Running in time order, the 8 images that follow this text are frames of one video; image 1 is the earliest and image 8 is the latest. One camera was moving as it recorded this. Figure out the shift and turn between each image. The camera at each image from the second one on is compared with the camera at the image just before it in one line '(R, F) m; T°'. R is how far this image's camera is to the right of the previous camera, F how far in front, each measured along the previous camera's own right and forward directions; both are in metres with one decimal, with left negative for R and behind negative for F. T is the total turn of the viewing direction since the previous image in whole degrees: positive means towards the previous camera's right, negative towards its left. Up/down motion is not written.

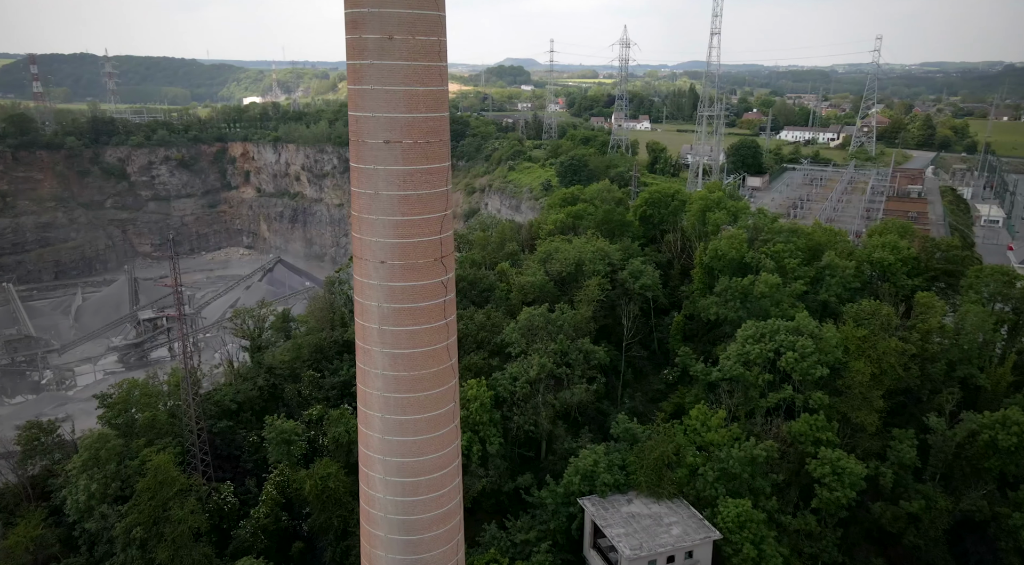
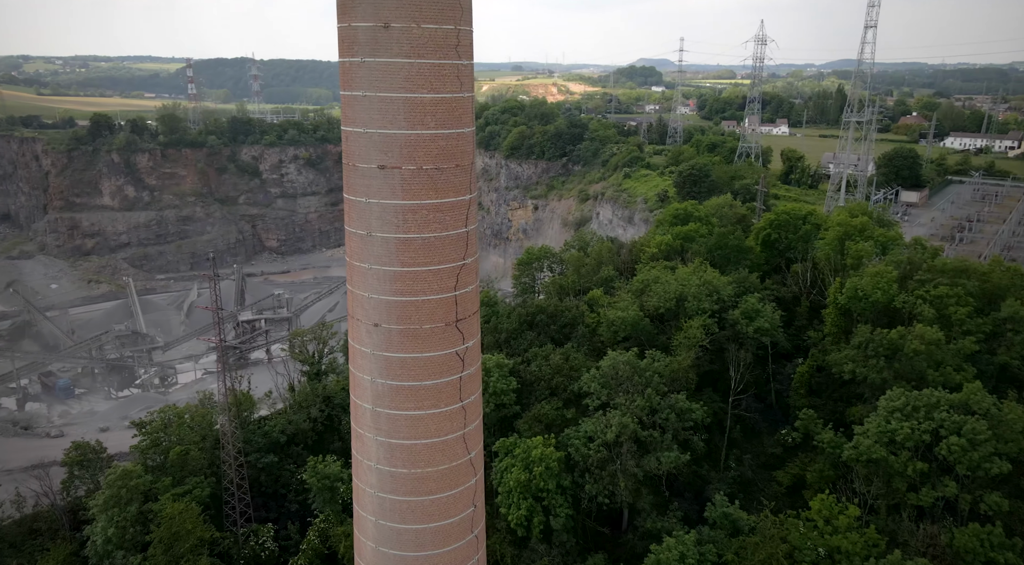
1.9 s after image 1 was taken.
(+1.6, +5.4) m; -10°
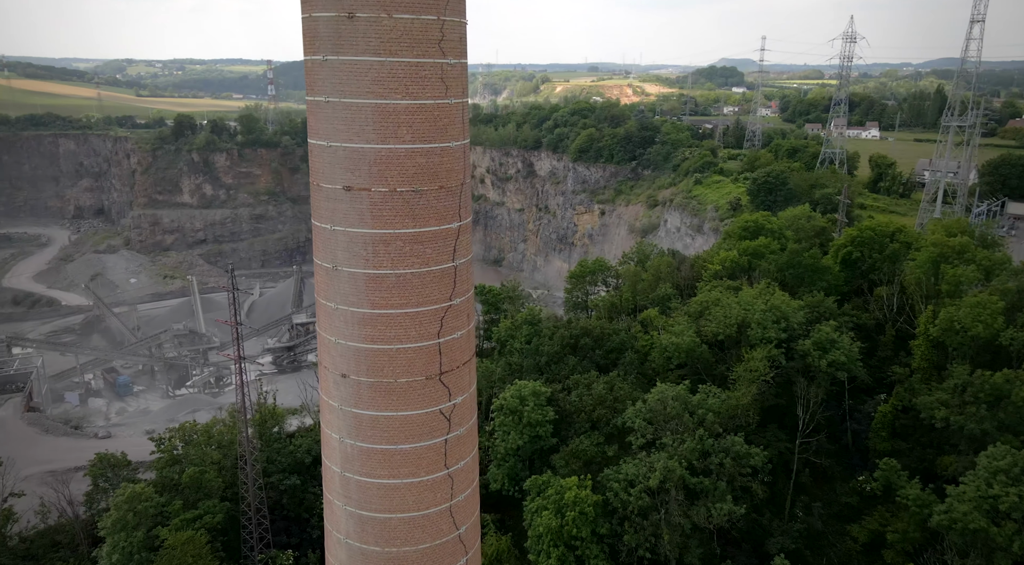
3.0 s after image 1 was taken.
(+1.2, +2.8) m; -6°
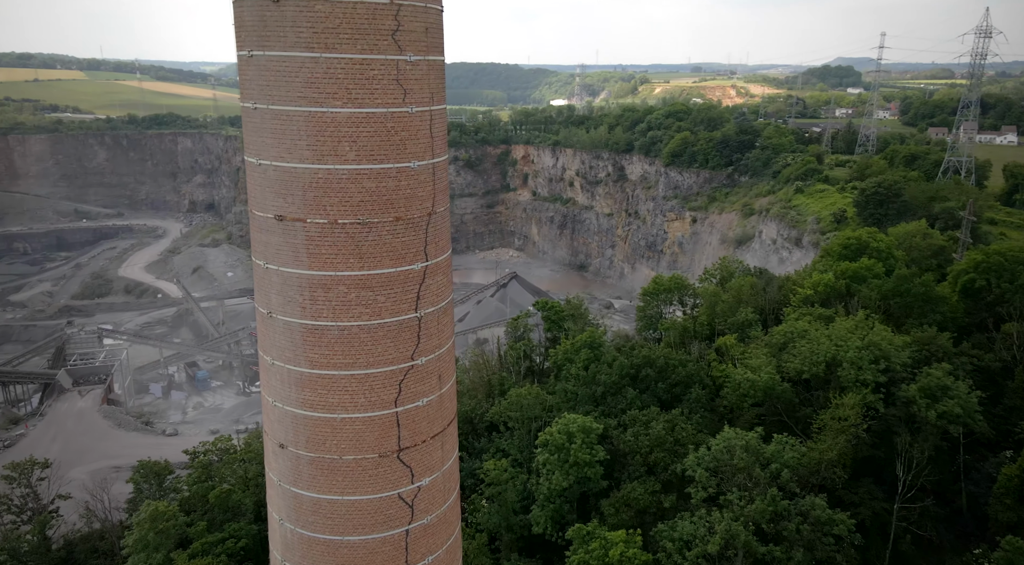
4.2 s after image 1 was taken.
(+1.5, +2.9) m; -7°
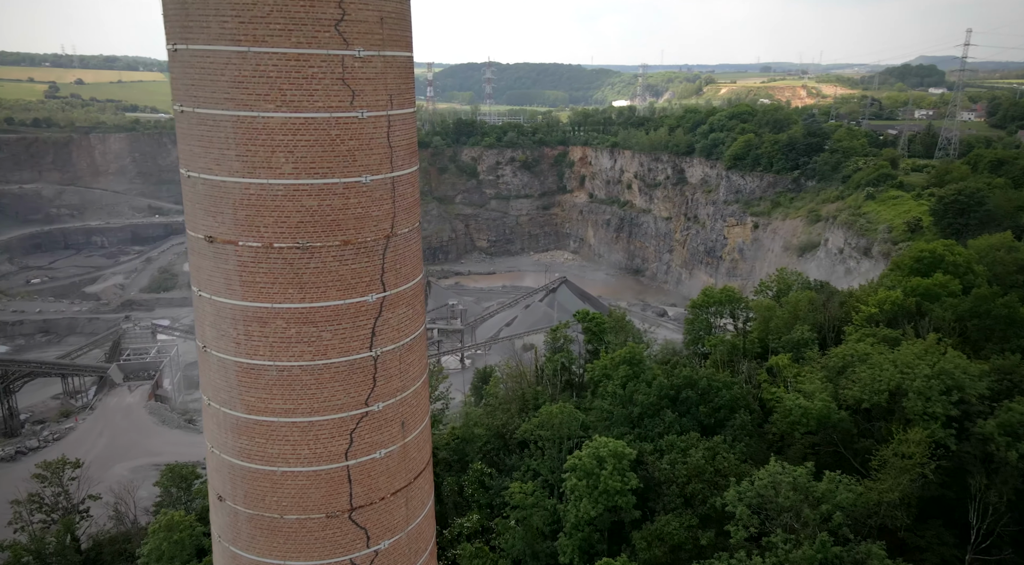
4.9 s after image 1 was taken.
(+1.0, +1.6) m; -5°
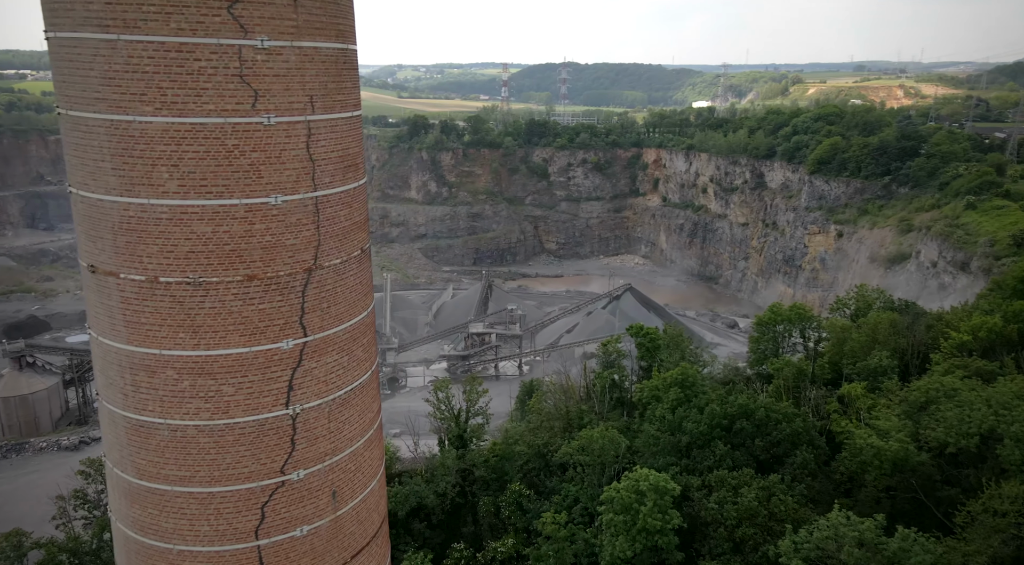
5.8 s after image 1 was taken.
(+1.1, +1.8) m; -6°
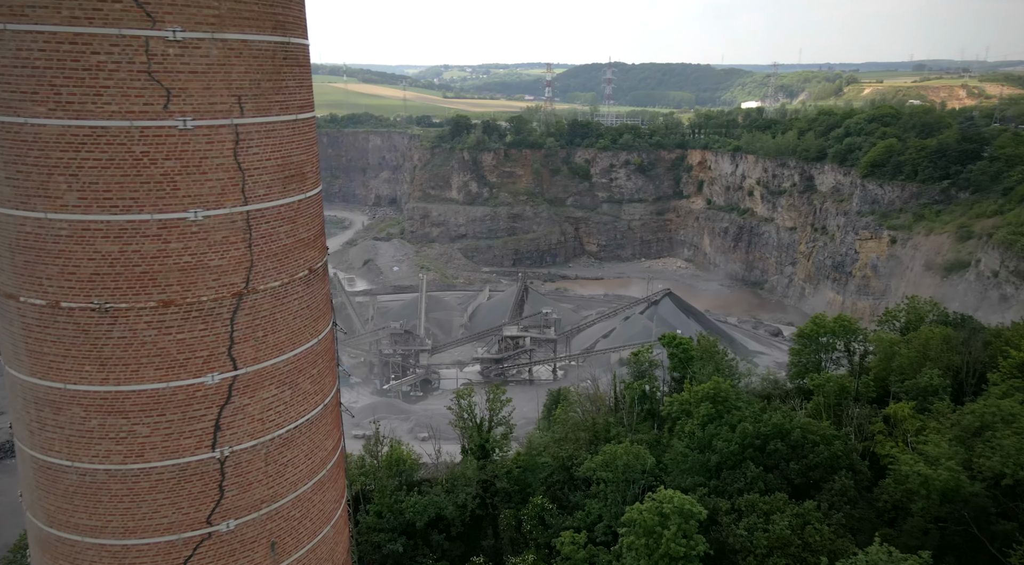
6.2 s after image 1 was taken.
(+0.7, +1.0) m; -3°
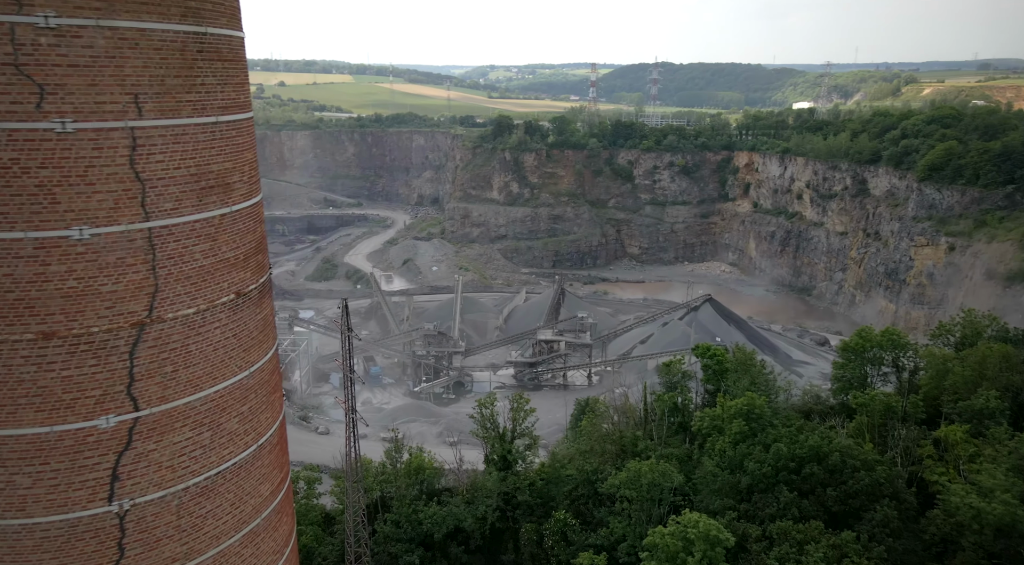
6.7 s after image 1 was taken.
(+0.6, +1.0) m; -3°
